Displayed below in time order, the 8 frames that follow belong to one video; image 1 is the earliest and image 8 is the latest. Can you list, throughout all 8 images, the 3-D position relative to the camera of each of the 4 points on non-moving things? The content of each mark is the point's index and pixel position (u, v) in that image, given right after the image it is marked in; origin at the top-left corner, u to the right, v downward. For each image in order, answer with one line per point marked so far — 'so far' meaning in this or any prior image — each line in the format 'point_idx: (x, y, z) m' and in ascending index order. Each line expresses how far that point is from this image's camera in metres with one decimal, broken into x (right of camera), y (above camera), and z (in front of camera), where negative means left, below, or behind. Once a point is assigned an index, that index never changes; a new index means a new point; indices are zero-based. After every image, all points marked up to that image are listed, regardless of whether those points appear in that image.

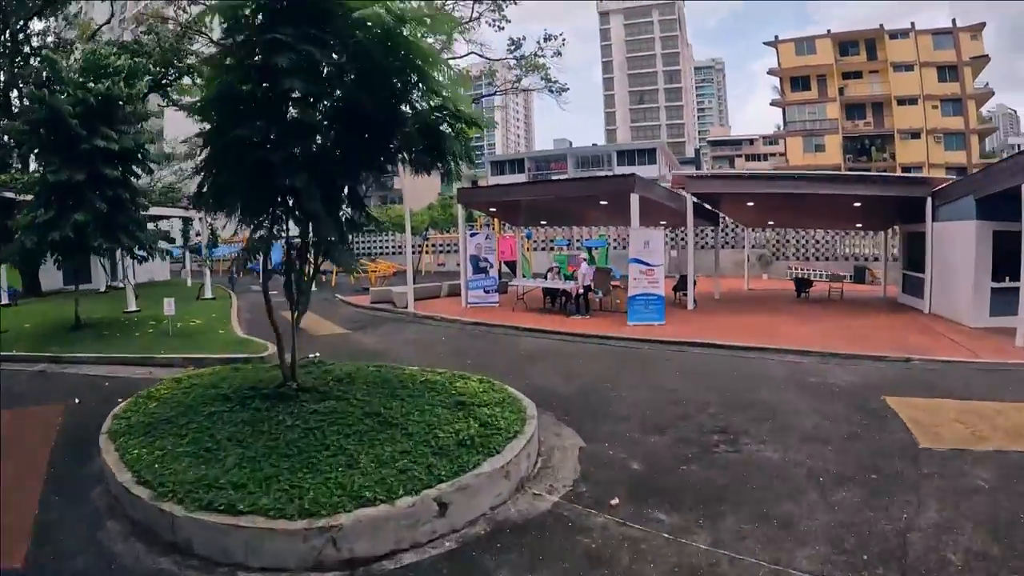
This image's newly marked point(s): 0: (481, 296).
0: (-0.9, -0.3, +18.0) m
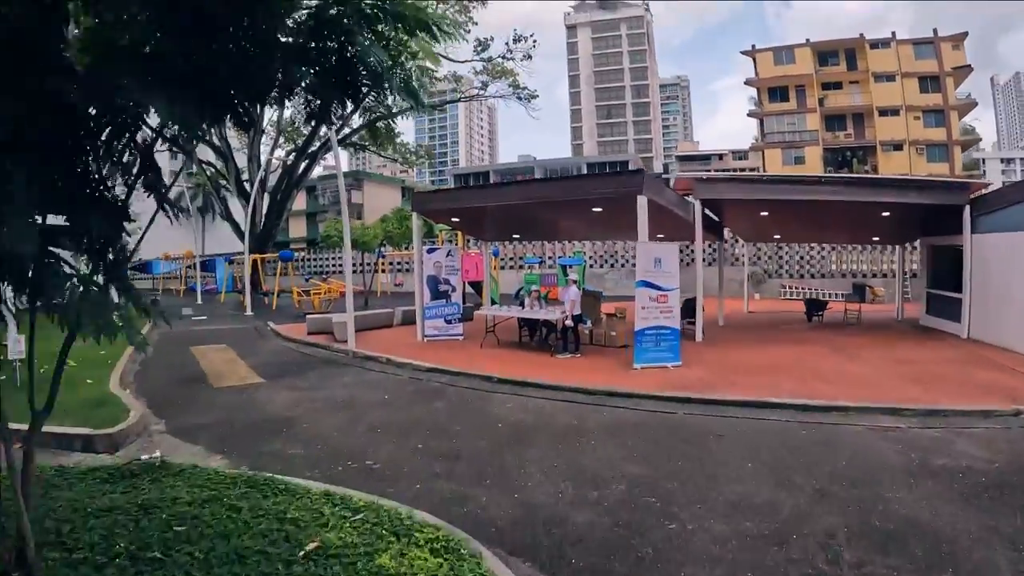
0: (-1.6, -0.9, +14.2) m
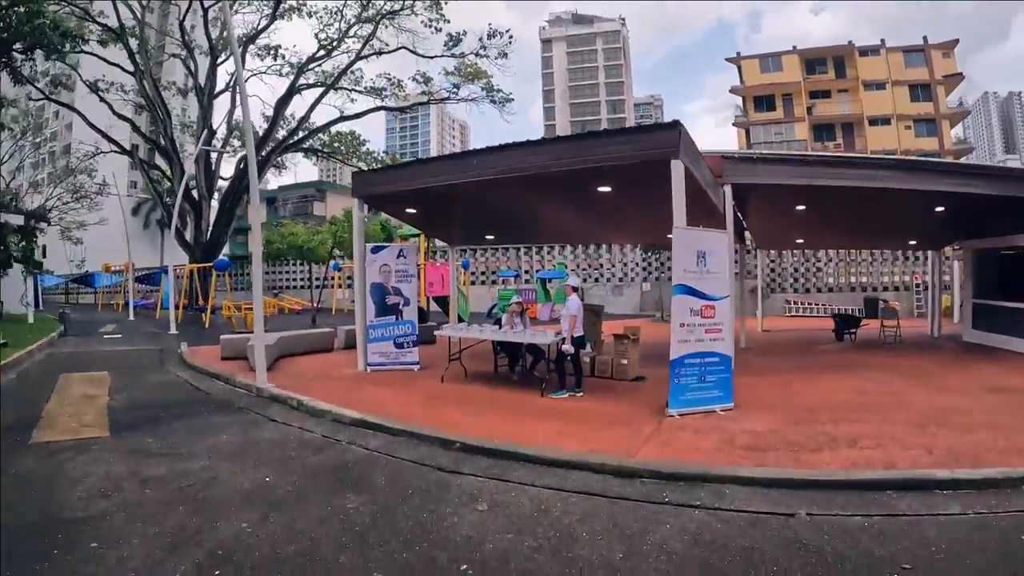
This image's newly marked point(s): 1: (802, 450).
0: (-2.0, -1.1, +10.5) m
1: (+2.7, -1.5, +6.2) m
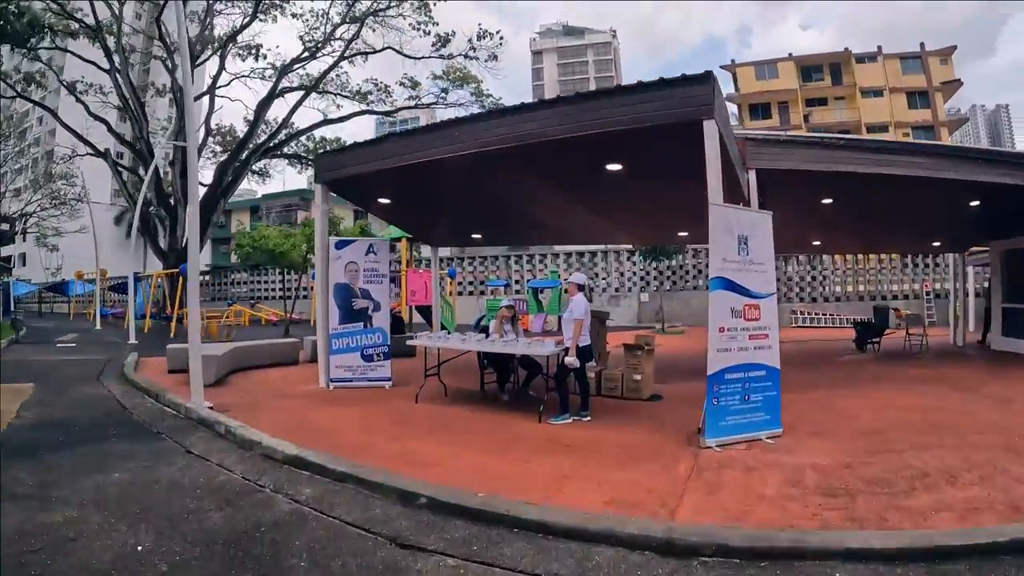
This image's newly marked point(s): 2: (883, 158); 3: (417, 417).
0: (-2.1, -1.1, +8.9) m
1: (+2.7, -1.5, +4.7) m
2: (+5.6, +1.9, +9.4) m
3: (-0.9, -1.3, +6.7) m
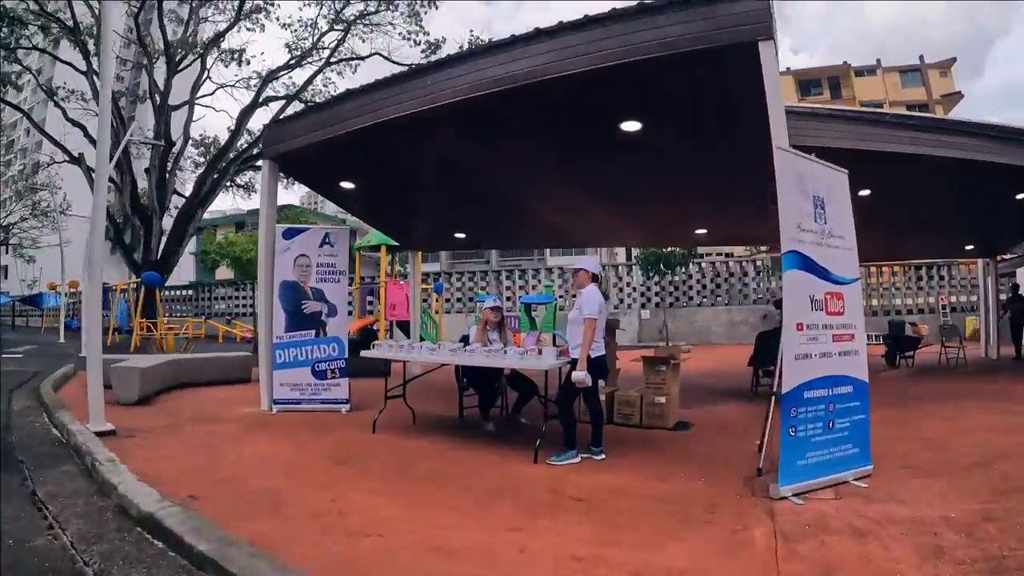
0: (-2.2, -1.1, +7.1) m
1: (+2.6, -1.3, +3.0) m
2: (+5.4, +1.9, +7.9) m
3: (-1.0, -1.2, +5.0) m
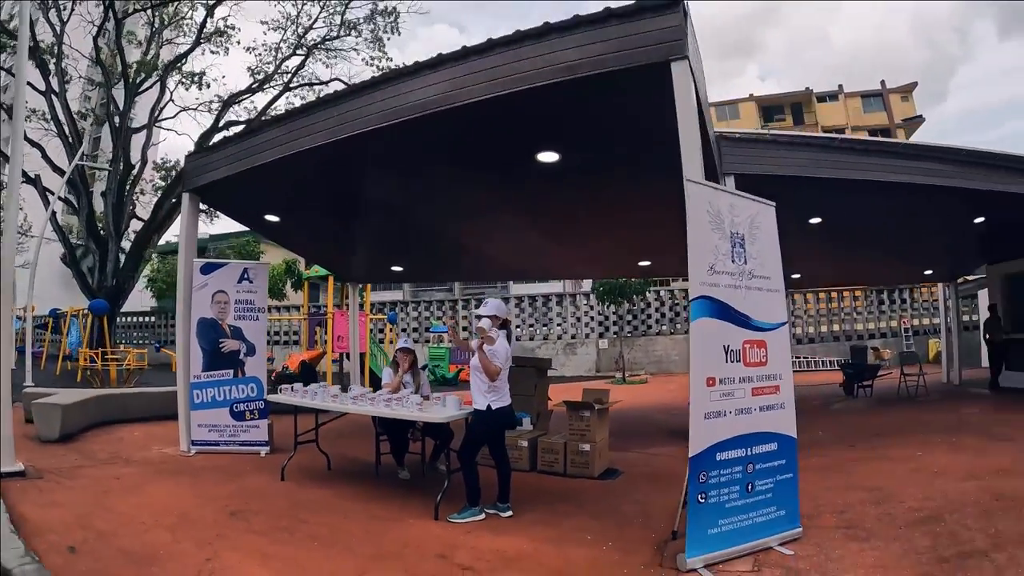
0: (-3.0, -1.4, +6.7) m
1: (+2.0, -1.5, +2.7) m
2: (+4.7, +1.5, +7.8) m
3: (-1.7, -1.5, +4.6) m
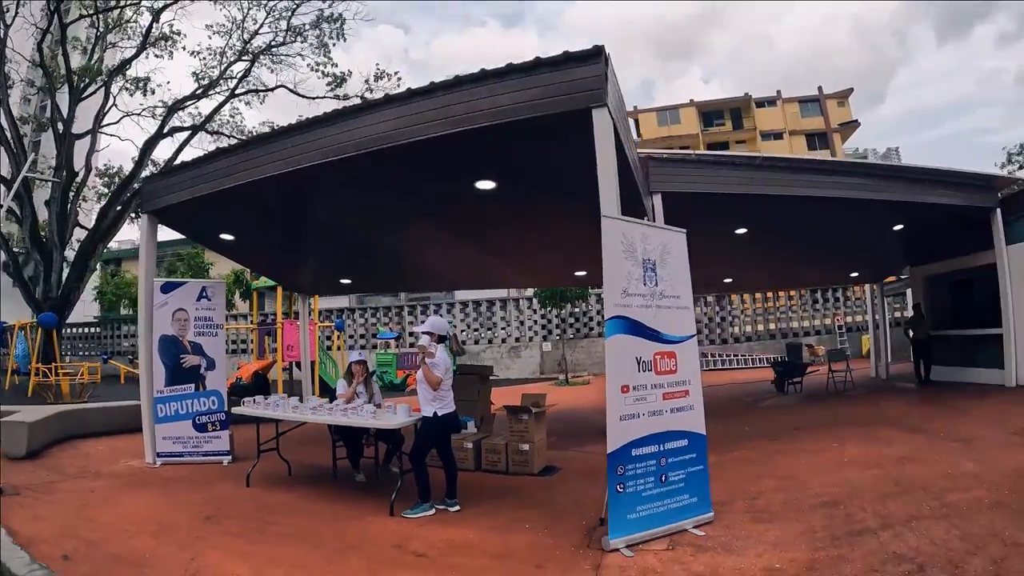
0: (-3.5, -1.6, +7.0) m
1: (+1.8, -1.7, +3.4) m
2: (+4.0, +1.4, +8.7) m
3: (-2.1, -1.7, +5.0) m
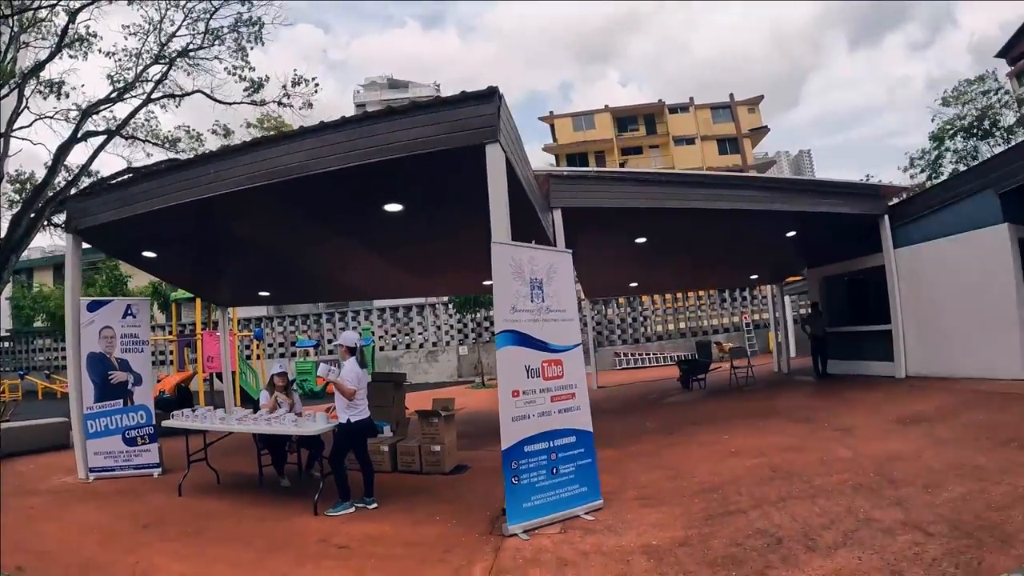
0: (-4.4, -1.9, +7.3) m
1: (+1.2, -1.8, +4.1) m
2: (+2.9, +1.3, +9.6) m
3: (-2.8, -1.9, +5.5) m
